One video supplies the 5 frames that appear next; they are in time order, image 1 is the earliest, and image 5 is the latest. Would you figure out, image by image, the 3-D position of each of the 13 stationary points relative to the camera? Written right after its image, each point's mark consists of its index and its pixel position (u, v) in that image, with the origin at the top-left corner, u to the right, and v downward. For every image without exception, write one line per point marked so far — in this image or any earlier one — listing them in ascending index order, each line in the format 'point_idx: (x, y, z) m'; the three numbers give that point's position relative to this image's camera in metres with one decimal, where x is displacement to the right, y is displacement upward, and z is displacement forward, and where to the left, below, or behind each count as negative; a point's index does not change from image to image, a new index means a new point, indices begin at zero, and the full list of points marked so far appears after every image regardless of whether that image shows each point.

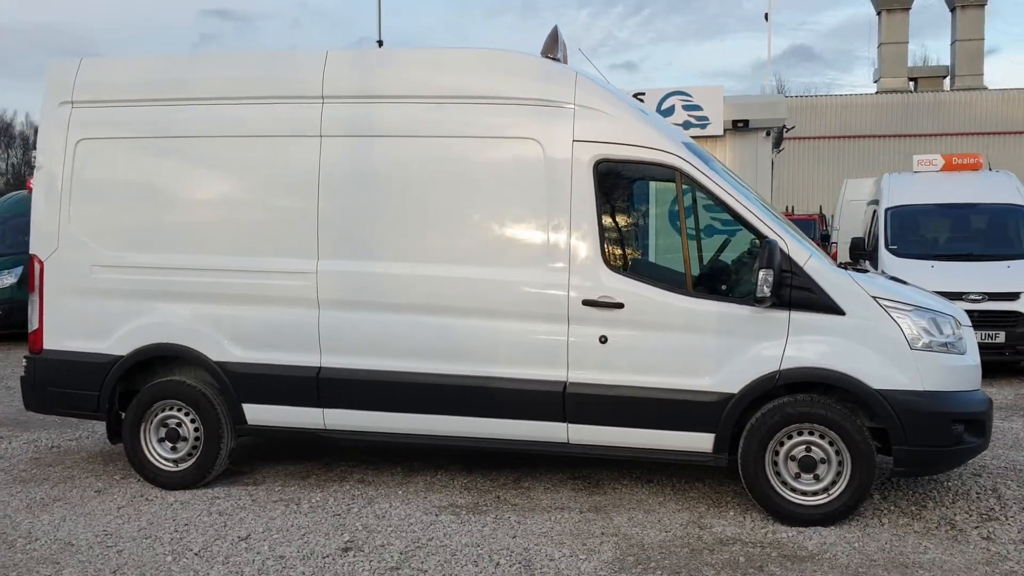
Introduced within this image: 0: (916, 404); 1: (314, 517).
0: (+1.7, -0.5, +4.2) m
1: (-0.9, -1.0, +4.4) m
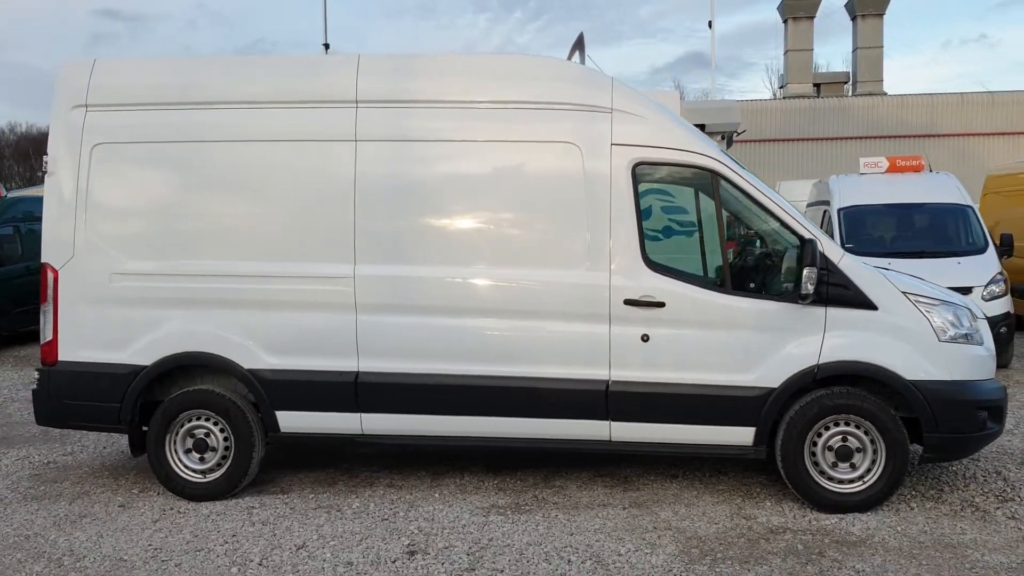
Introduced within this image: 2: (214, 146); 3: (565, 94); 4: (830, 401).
0: (+2.0, -0.5, +4.4) m
1: (-0.7, -1.1, +4.4) m
2: (-1.5, +0.7, +4.8) m
3: (+0.3, +0.9, +4.7) m
4: (+1.4, -0.5, +4.5) m
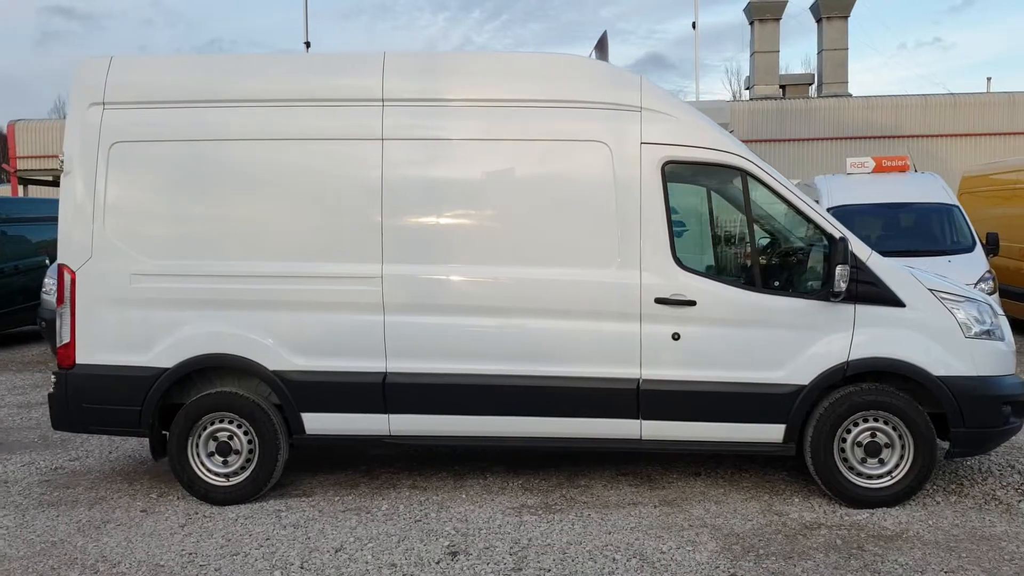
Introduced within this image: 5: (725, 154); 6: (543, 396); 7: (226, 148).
0: (+2.1, -0.5, +4.5) m
1: (-0.5, -1.1, +4.4) m
2: (-1.3, +0.7, +4.8) m
3: (+0.4, +0.9, +4.7) m
4: (+1.6, -0.5, +4.5) m
5: (+1.0, +0.6, +4.7) m
6: (+0.1, -0.5, +4.6) m
7: (-1.4, +0.7, +4.8) m
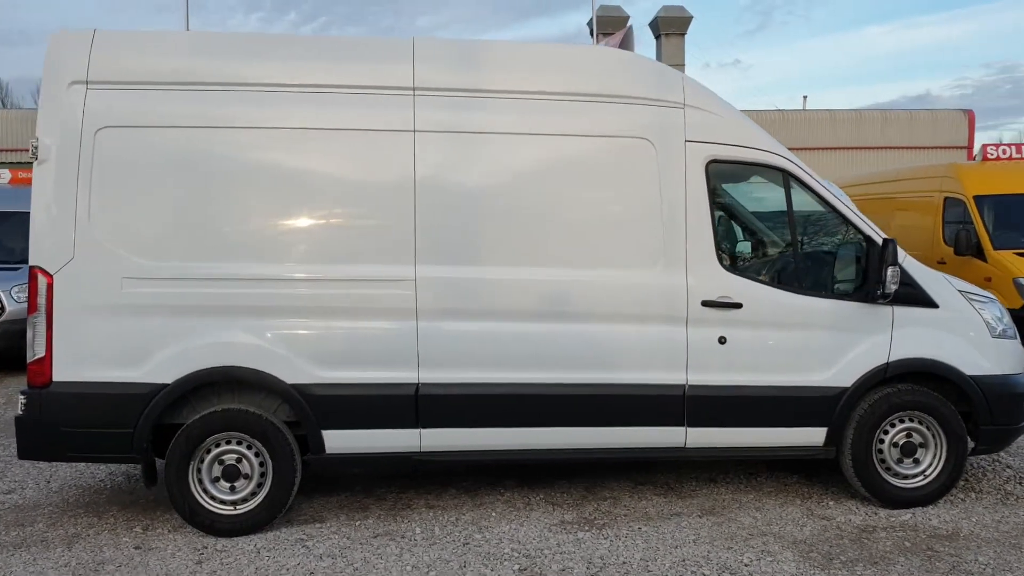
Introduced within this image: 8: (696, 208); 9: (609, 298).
0: (+2.3, -0.5, +4.6) m
1: (-0.3, -1.1, +4.0) m
2: (-1.1, +0.7, +4.3) m
3: (+0.5, +0.9, +4.5) m
4: (+1.8, -0.5, +4.5) m
5: (+1.2, +0.6, +4.6) m
6: (+0.3, -0.5, +4.4) m
7: (-1.2, +0.7, +4.3) m
8: (+0.8, +0.4, +4.5) m
9: (+0.4, 0.0, +4.4) m
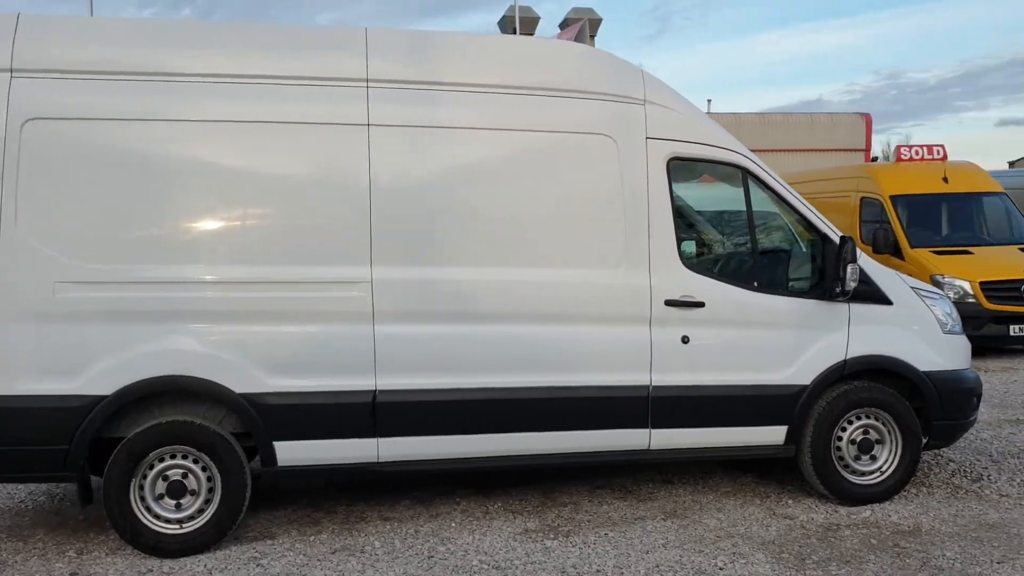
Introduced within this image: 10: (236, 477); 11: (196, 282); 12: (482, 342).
0: (+2.1, -0.4, +4.7) m
1: (-0.4, -1.1, +3.9) m
2: (-1.3, +0.7, +4.0) m
3: (+0.3, +0.9, +4.4) m
4: (+1.6, -0.5, +4.5) m
5: (+1.0, +0.6, +4.6) m
6: (+0.2, -0.5, +4.3) m
7: (-1.4, +0.6, +4.0) m
8: (+0.6, +0.4, +4.4) m
9: (+0.3, 0.0, +4.3) m
10: (-1.1, -0.8, +4.0) m
11: (-1.3, 0.0, +4.0) m
12: (-0.1, -0.2, +4.2) m
